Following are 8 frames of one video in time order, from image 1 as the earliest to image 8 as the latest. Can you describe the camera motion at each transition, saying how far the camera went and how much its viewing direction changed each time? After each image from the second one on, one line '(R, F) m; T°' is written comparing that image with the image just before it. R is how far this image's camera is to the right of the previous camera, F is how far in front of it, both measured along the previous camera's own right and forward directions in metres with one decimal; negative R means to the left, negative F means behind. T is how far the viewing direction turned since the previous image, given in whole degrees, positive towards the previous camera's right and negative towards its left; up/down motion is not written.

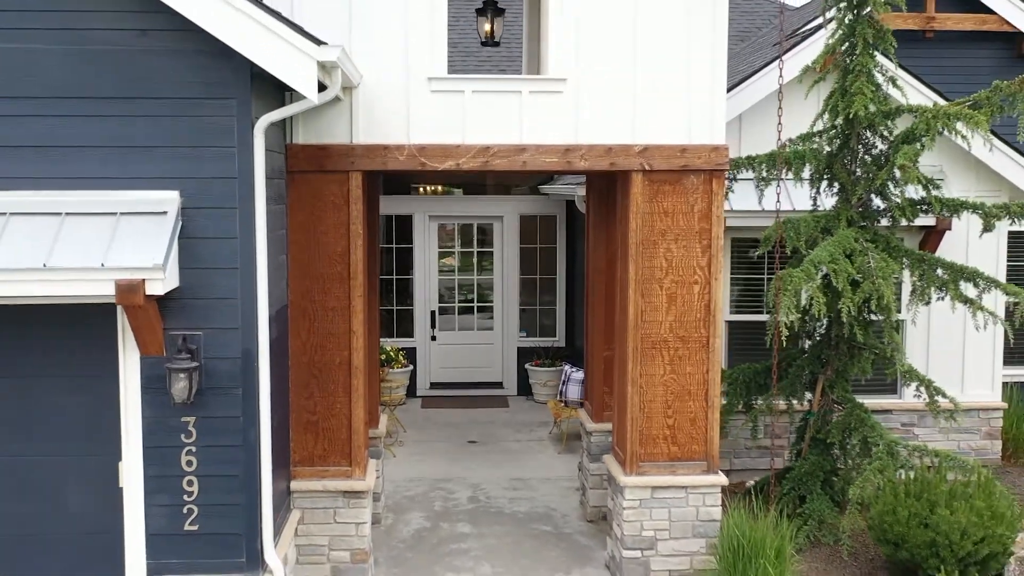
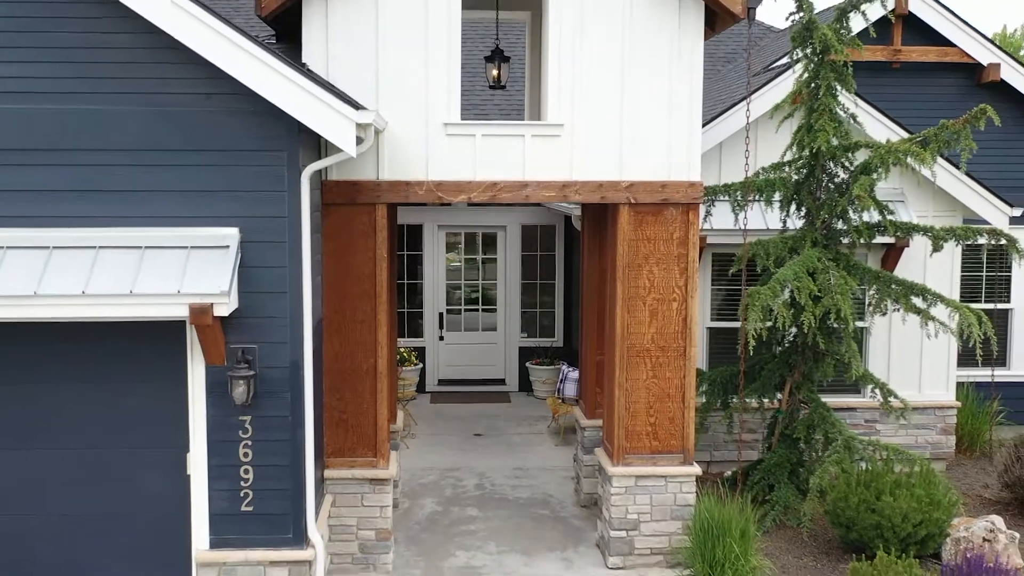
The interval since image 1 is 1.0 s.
(0.0, -0.9) m; 0°
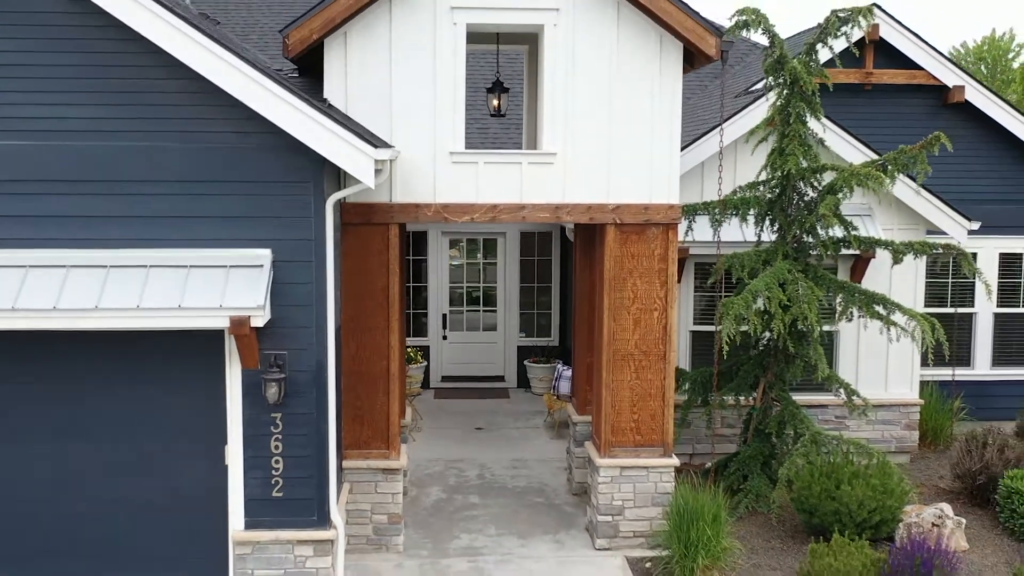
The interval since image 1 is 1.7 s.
(0.0, -0.8) m; 0°
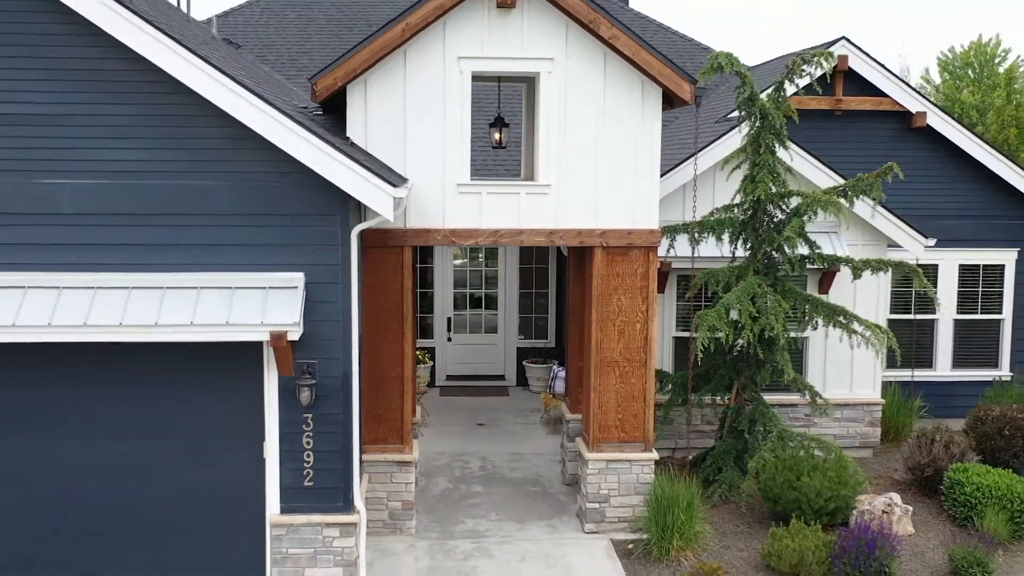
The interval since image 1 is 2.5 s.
(0.0, -1.0) m; 0°
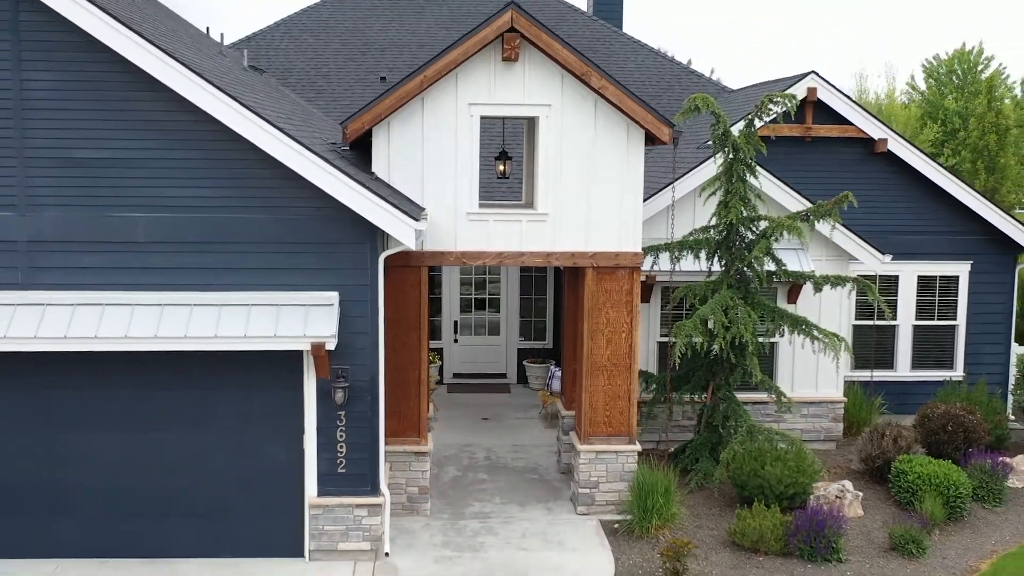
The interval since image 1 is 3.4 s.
(0.0, -1.3) m; 0°
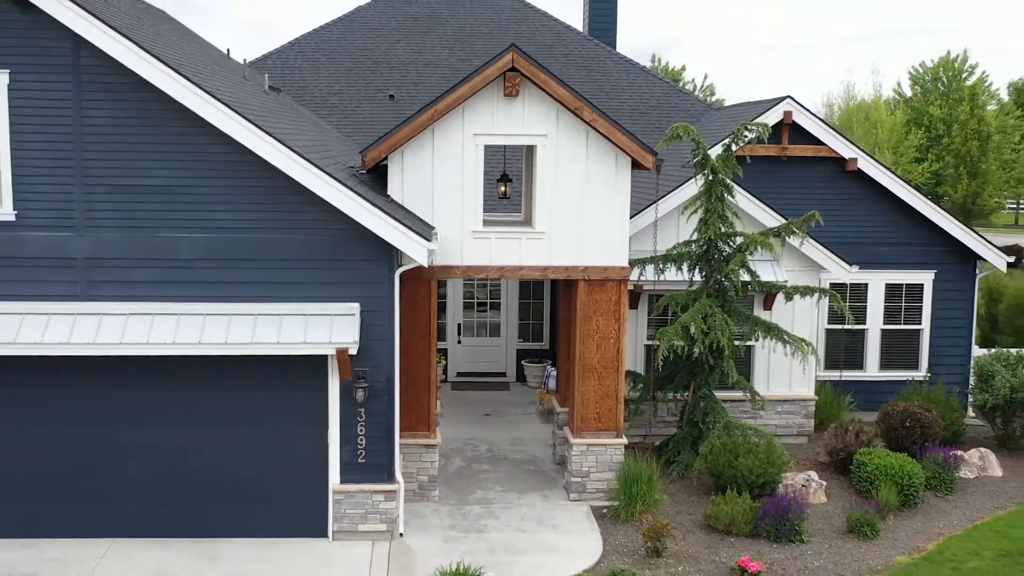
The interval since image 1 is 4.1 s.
(0.0, -1.2) m; 0°
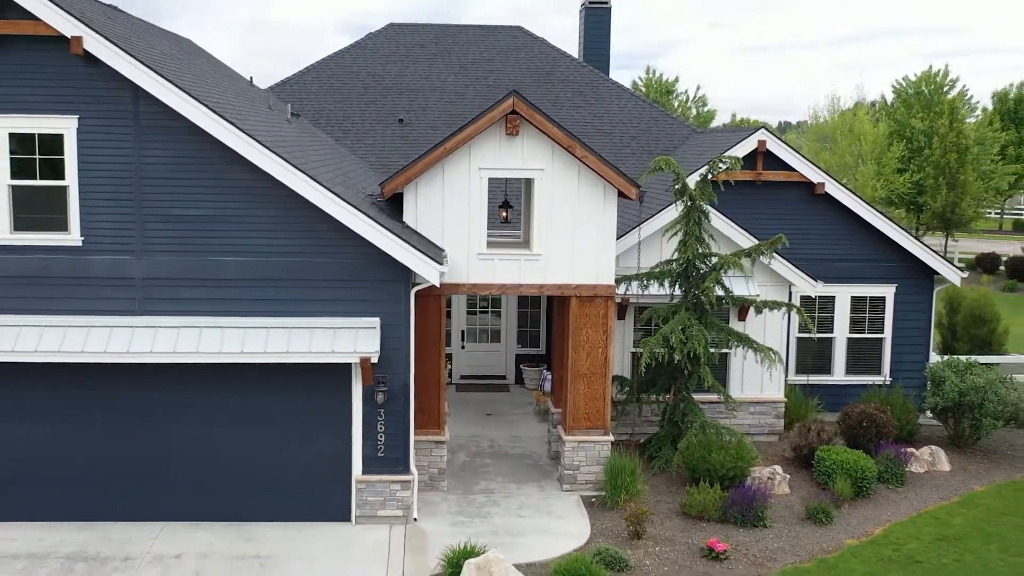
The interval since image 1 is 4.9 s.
(0.0, -1.5) m; 0°
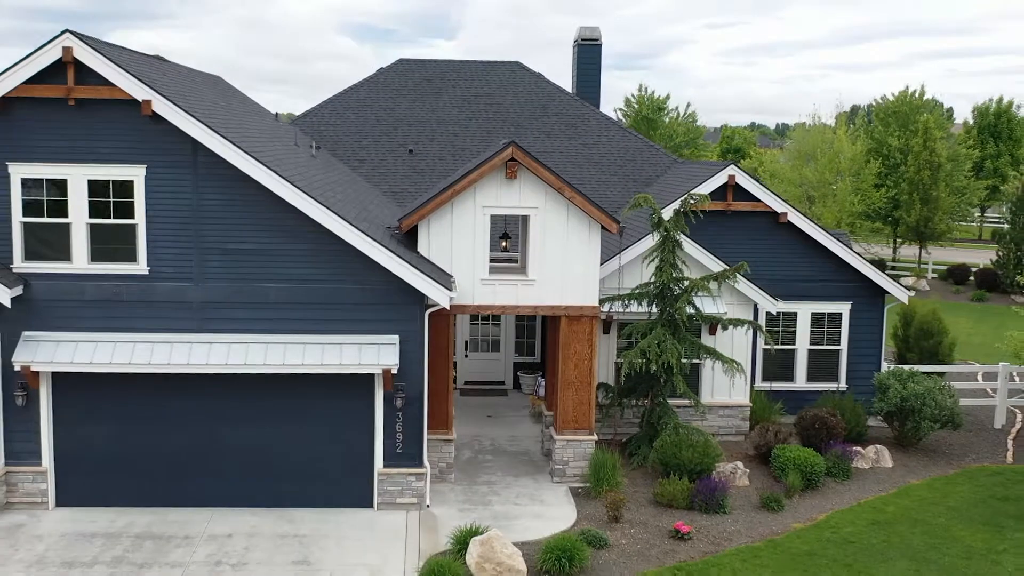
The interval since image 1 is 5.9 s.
(0.0, -2.1) m; 0°
